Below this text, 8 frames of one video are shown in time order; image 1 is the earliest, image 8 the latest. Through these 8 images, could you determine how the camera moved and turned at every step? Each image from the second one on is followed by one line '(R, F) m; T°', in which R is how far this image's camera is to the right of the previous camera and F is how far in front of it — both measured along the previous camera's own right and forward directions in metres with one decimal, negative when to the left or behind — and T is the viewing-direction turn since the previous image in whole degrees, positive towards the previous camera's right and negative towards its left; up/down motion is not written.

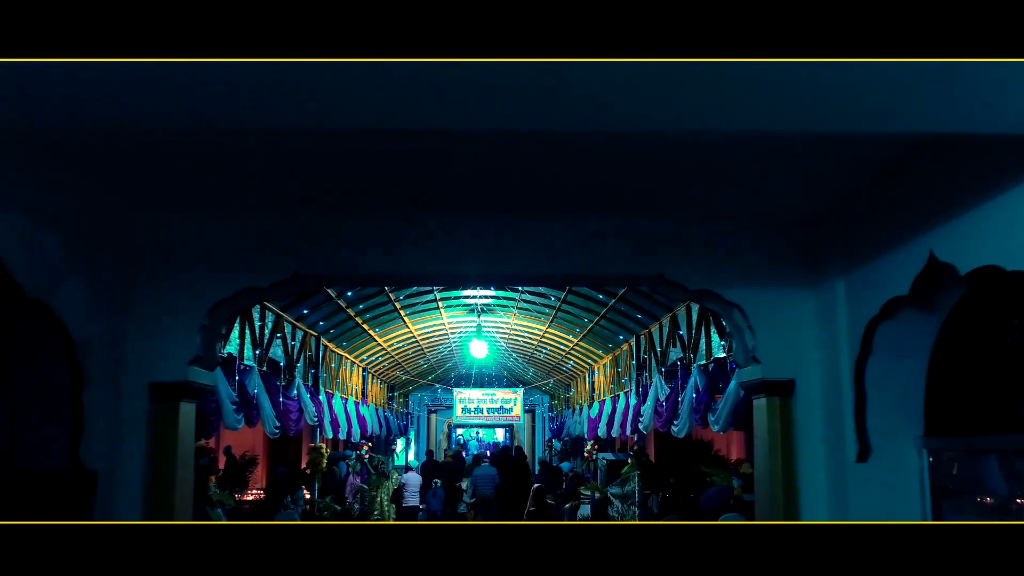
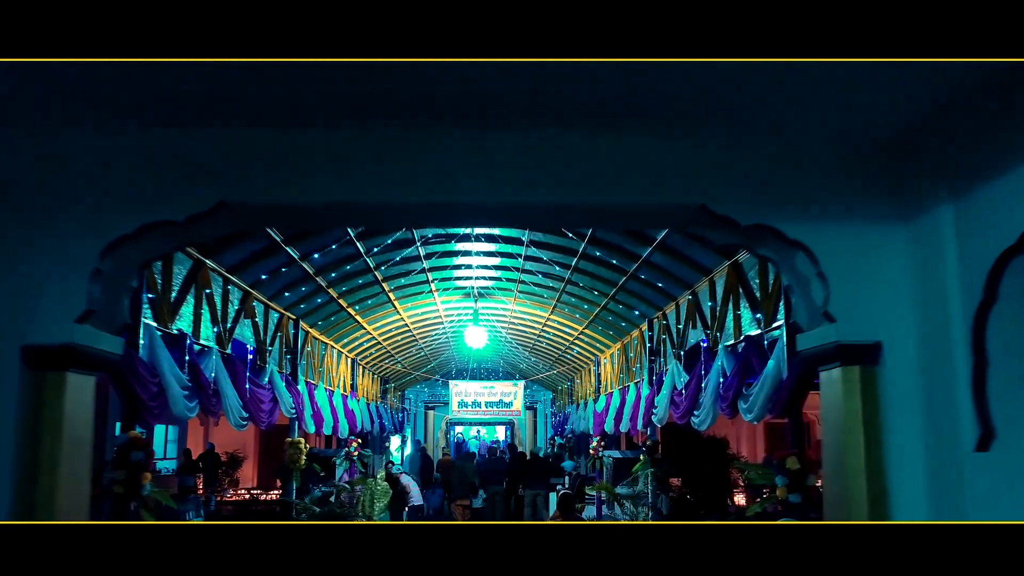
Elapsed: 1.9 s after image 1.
(0.0, +0.8) m; 0°
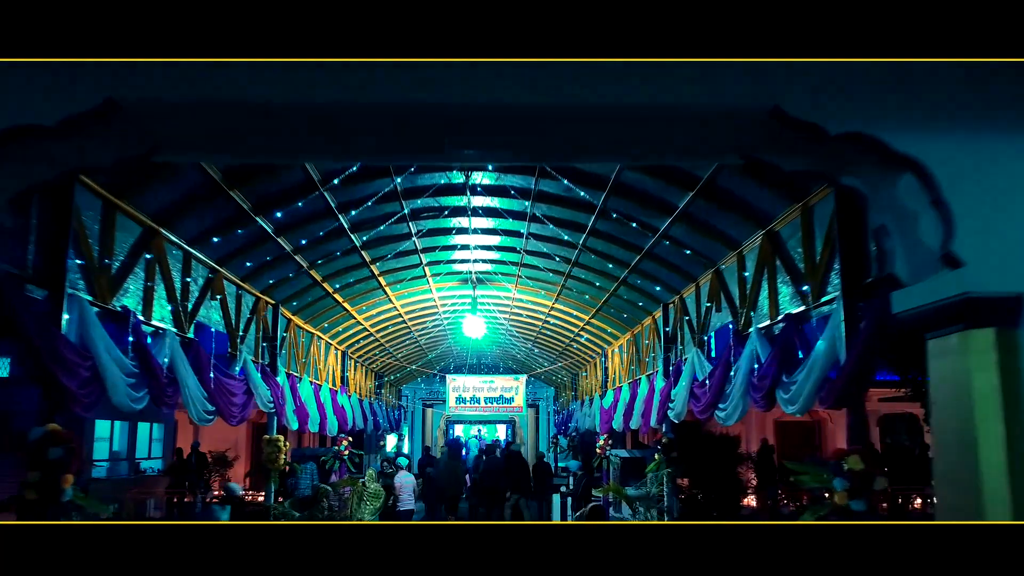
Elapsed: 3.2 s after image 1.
(0.0, +0.7) m; 0°
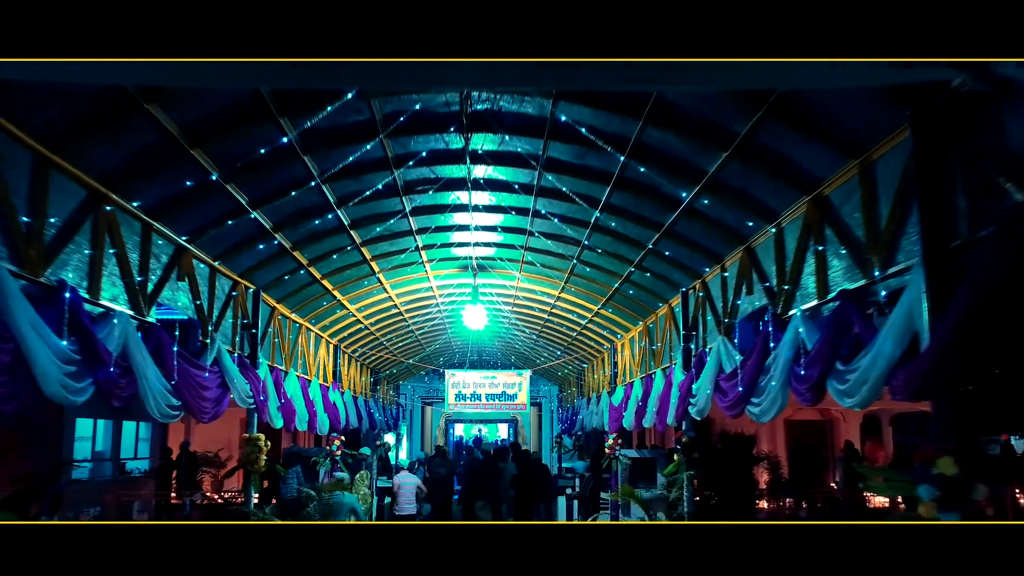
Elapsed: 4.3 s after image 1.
(-0.1, +0.6) m; 0°
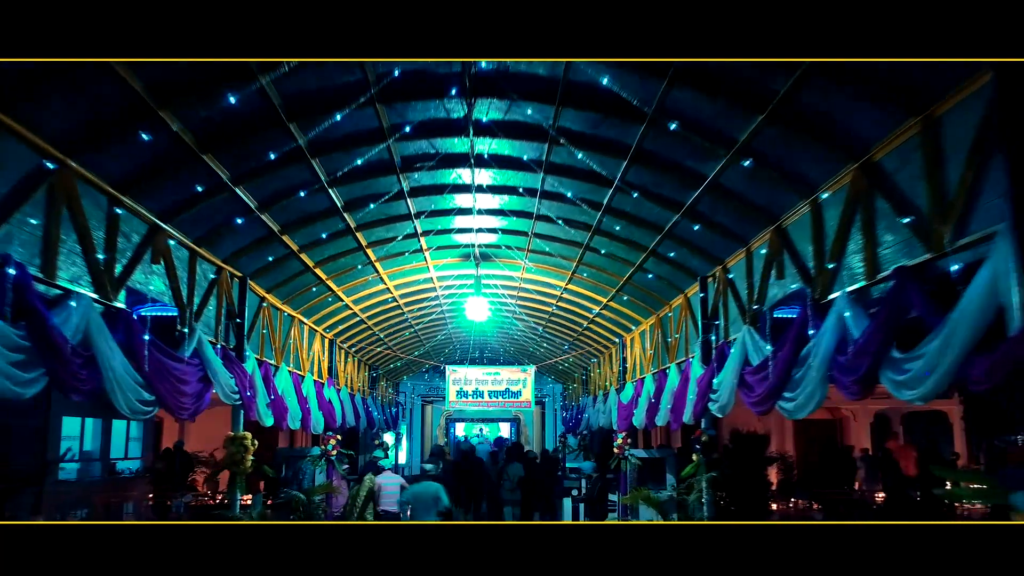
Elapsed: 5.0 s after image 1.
(-0.1, +0.5) m; 0°
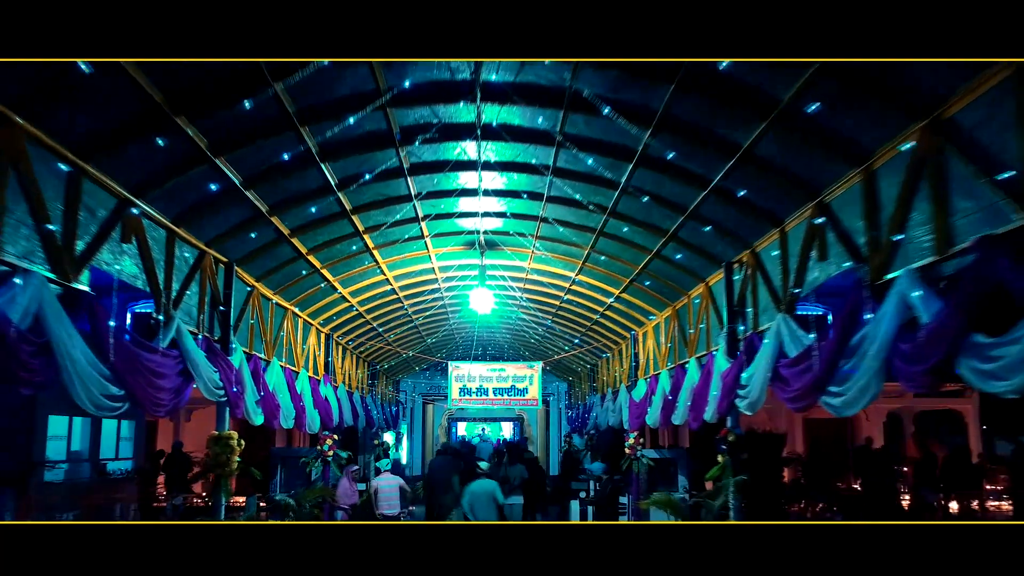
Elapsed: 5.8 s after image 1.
(-0.1, +0.5) m; 0°
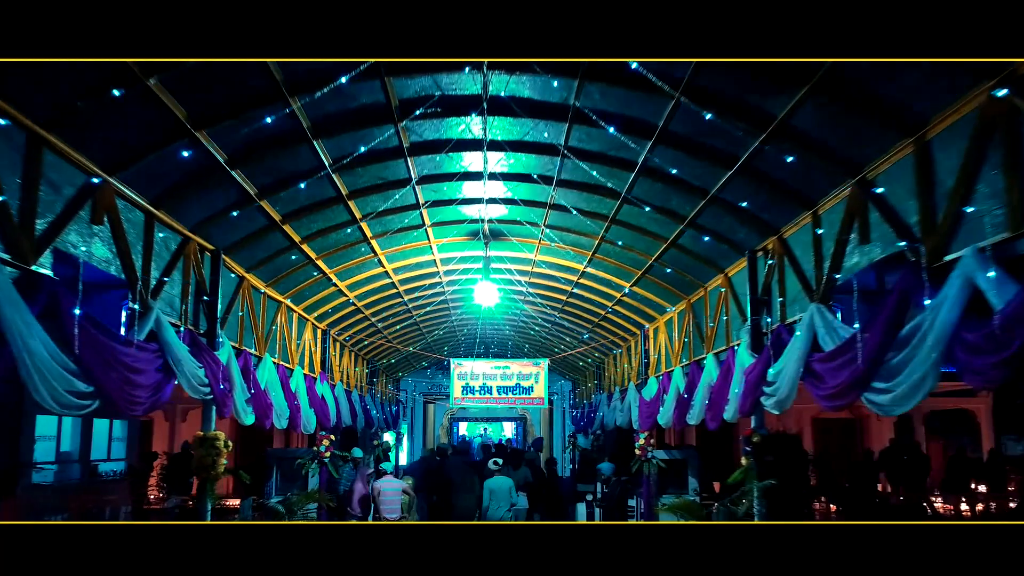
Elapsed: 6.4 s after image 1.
(-0.1, +0.4) m; 0°
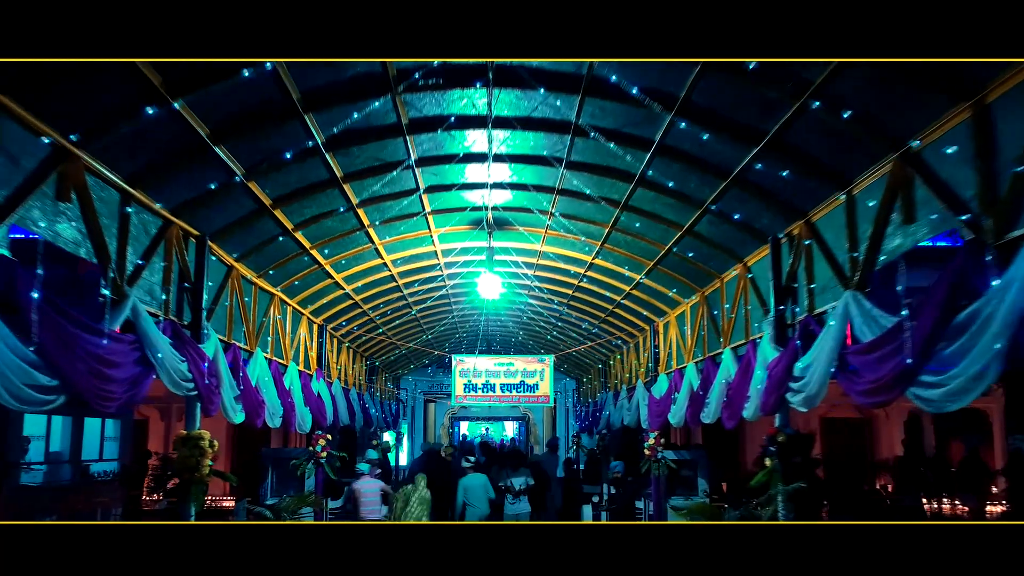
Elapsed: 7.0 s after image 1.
(-0.1, +0.3) m; 0°
